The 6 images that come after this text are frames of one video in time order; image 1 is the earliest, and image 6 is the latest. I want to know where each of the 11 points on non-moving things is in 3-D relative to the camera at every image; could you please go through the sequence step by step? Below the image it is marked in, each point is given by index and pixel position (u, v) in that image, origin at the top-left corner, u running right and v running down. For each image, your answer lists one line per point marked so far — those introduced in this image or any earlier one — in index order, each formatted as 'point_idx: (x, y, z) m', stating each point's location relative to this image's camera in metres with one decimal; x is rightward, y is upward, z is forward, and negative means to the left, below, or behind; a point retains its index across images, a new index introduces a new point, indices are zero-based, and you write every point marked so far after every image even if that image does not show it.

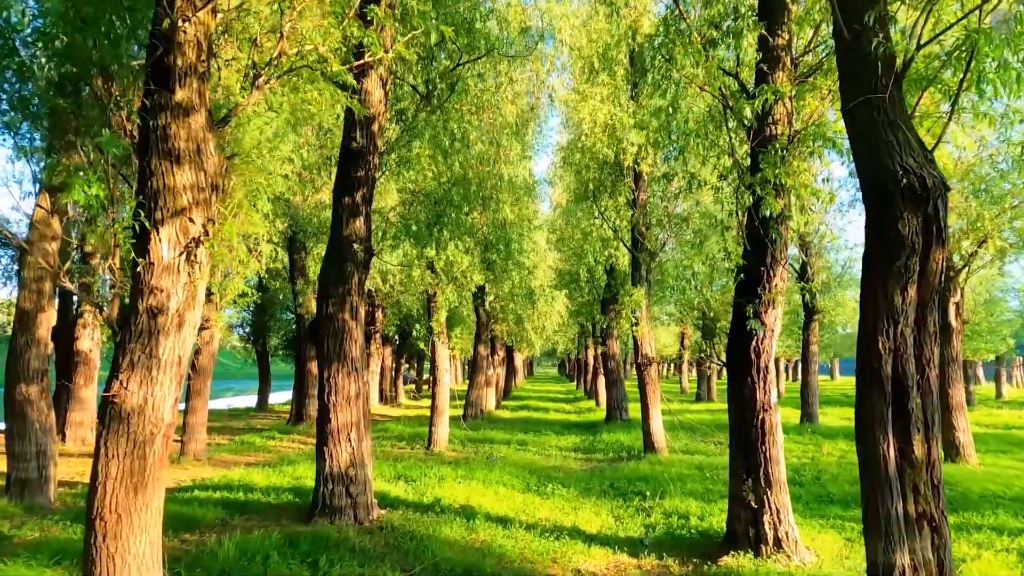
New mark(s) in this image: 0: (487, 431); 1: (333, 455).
0: (-0.6, -3.7, +19.2) m
1: (-2.0, -1.9, +8.4) m
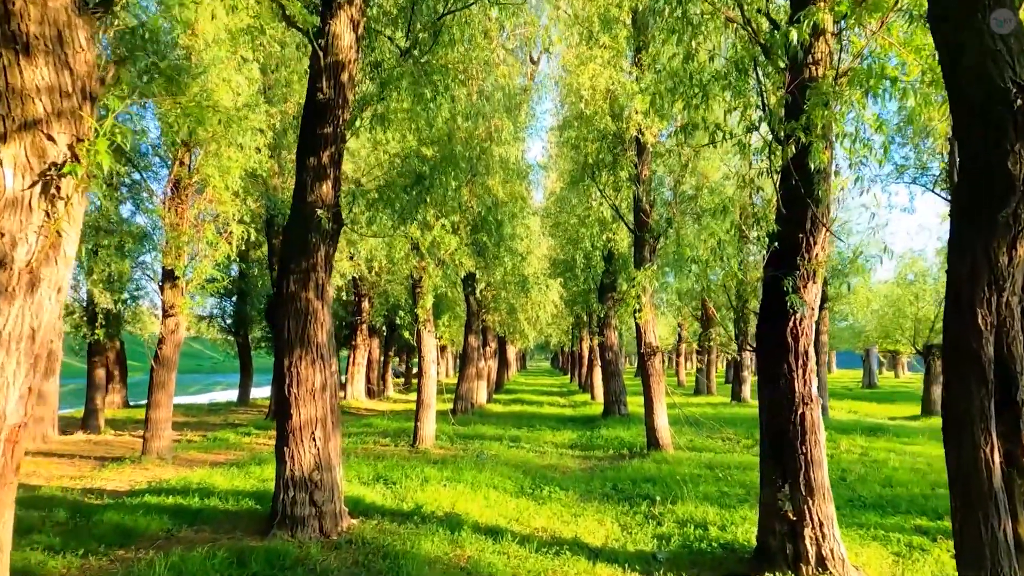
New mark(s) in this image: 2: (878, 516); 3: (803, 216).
0: (-0.8, -3.3, +18.0) m
1: (-2.1, -1.6, +7.2) m
2: (+3.9, -2.5, +8.1) m
3: (+2.4, +0.6, +6.2) m
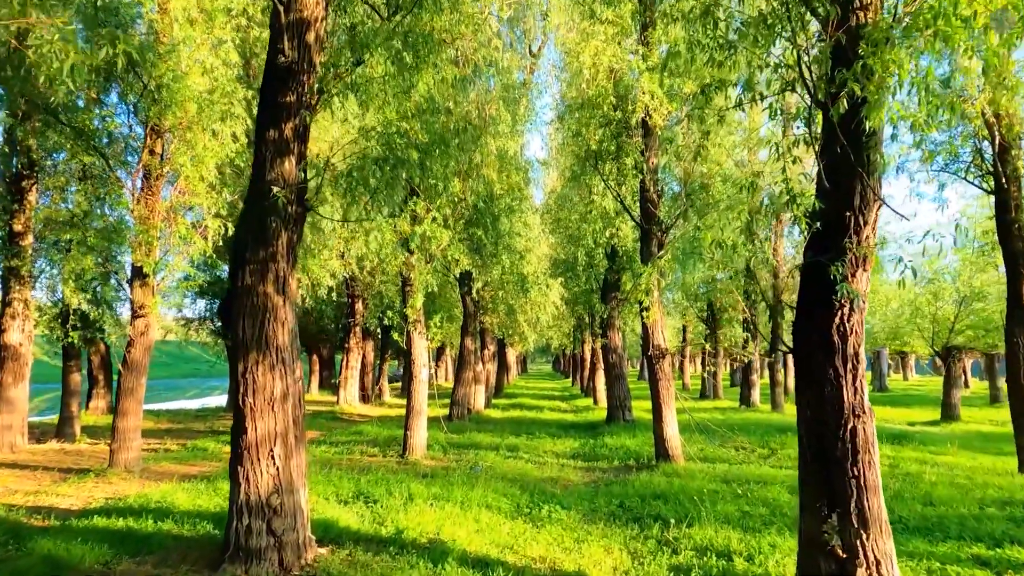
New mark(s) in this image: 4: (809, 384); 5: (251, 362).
0: (-0.9, -3.3, +17.0) m
1: (-2.1, -1.6, +6.2) m
2: (+3.9, -2.4, +7.1) m
3: (+2.3, +0.7, +5.1) m
4: (+2.0, -0.7, +5.2) m
5: (-2.2, -0.6, +6.3) m
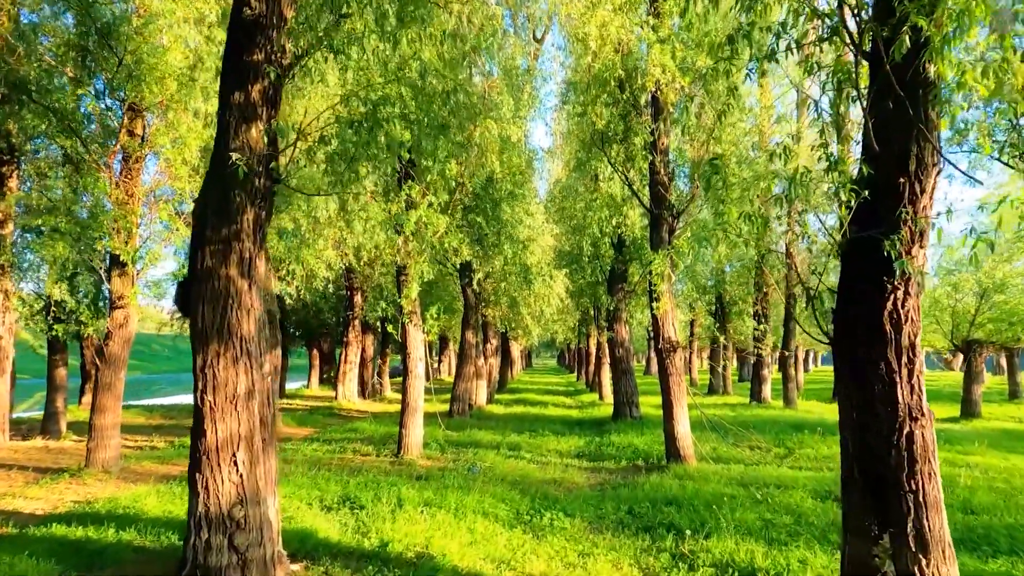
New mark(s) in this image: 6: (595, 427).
0: (-0.8, -3.1, +16.2) m
1: (-2.2, -1.4, +5.4) m
2: (+3.9, -2.3, +6.3) m
3: (+2.3, +0.8, +4.3) m
4: (+2.0, -0.5, +4.4) m
5: (-2.2, -0.5, +5.5) m
6: (+2.0, -3.3, +17.8) m
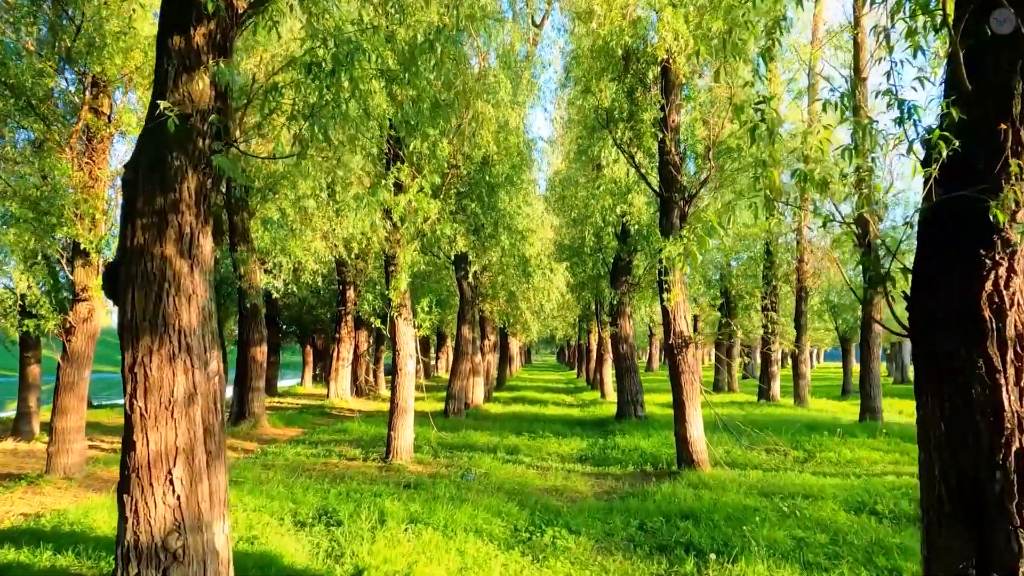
0: (-0.9, -2.9, +15.3) m
1: (-2.2, -1.3, +4.5) m
2: (+3.8, -2.1, +5.3) m
3: (+2.3, +0.9, +3.4) m
4: (+2.0, -0.4, +3.4) m
5: (-2.2, -0.4, +4.6) m
6: (+1.9, -3.1, +16.9) m
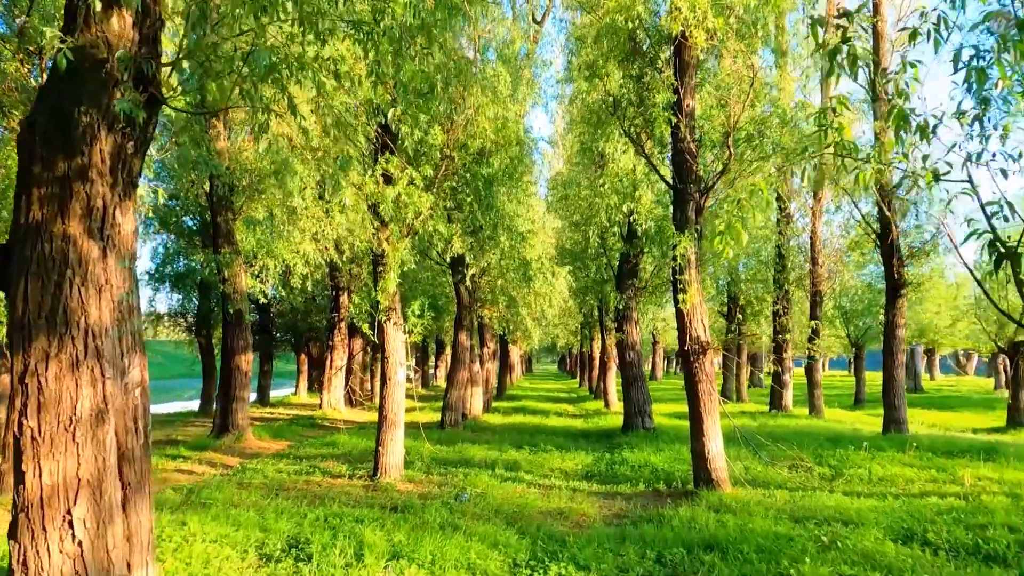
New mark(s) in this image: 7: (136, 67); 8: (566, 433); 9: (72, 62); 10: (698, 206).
0: (-0.9, -3.0, +14.2) m
1: (-2.2, -1.3, +3.5) m
2: (+3.8, -2.1, +4.3) m
3: (+2.2, +1.0, +2.4) m
4: (+1.9, -0.4, +2.4) m
5: (-2.3, -0.3, +3.6) m
6: (+1.9, -3.2, +15.8) m
7: (-2.0, +1.1, +4.0) m
8: (+1.2, -3.3, +17.2) m
9: (-2.3, +1.1, +3.8) m
10: (+2.4, +1.1, +9.9) m
